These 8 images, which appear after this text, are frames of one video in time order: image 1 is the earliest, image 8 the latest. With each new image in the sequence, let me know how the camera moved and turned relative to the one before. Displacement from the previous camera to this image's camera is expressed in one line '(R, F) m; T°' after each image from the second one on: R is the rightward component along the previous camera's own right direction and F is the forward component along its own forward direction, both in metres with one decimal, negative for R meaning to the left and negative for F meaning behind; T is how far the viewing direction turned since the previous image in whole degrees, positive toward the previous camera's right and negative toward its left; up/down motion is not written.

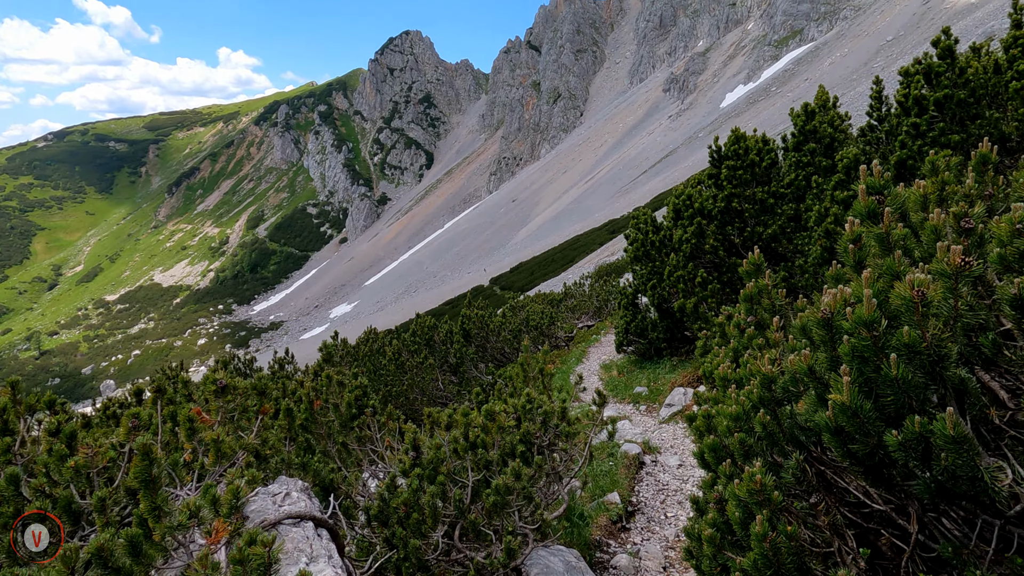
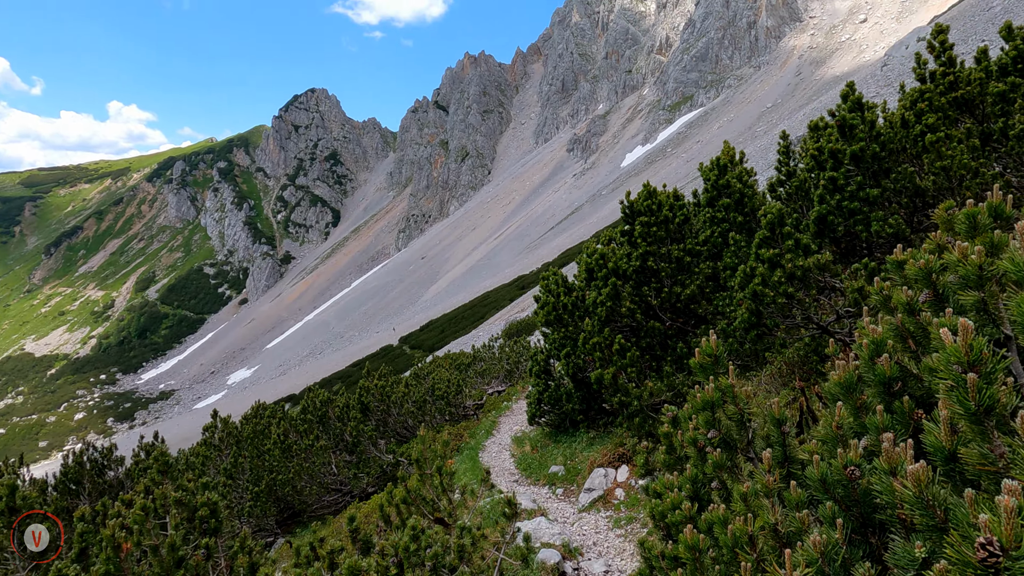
(+0.4, +1.9) m; +8°
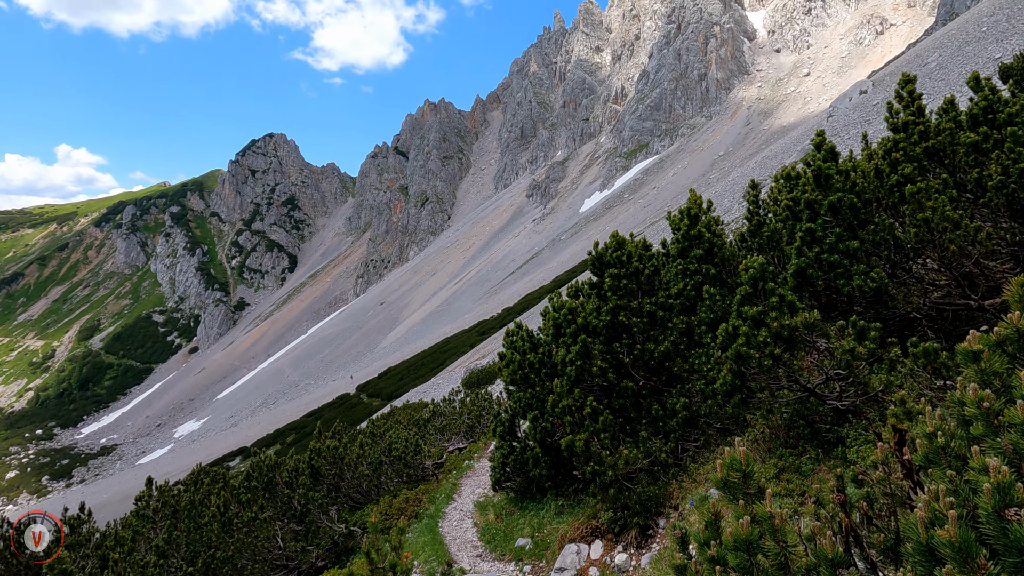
(0.0, +1.1) m; +4°
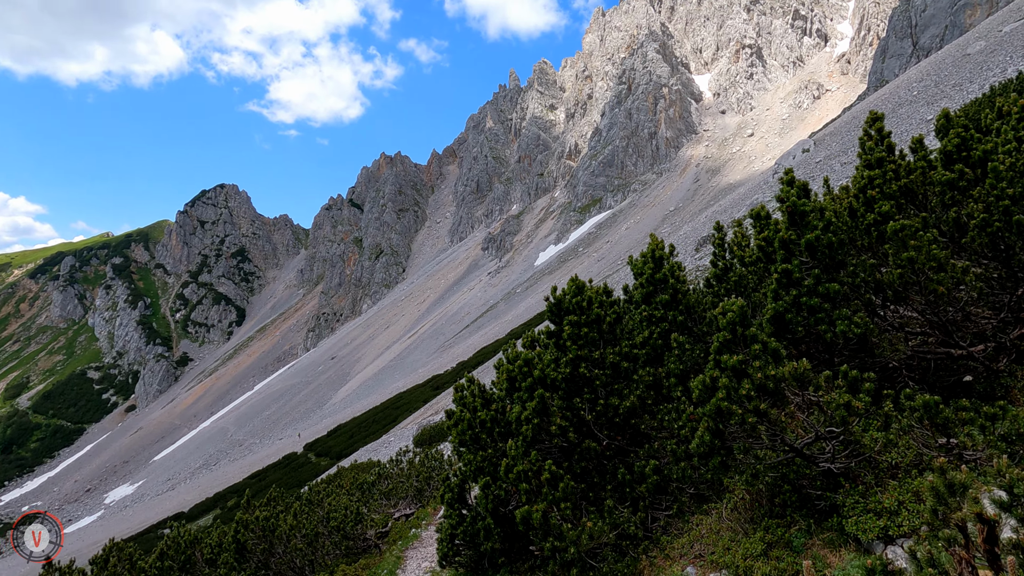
(+0.1, +1.5) m; +4°
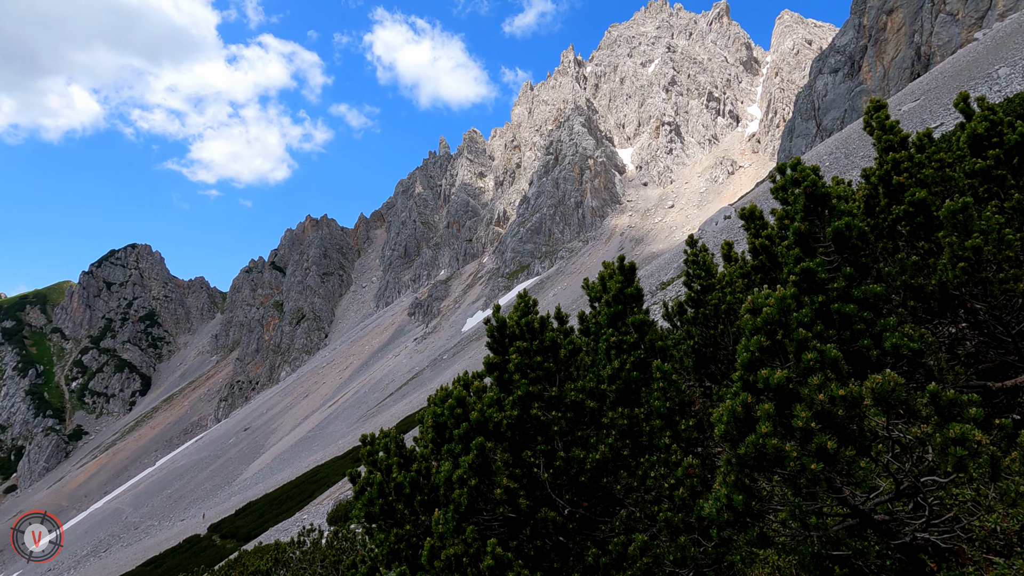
(0.0, +3.4) m; +6°
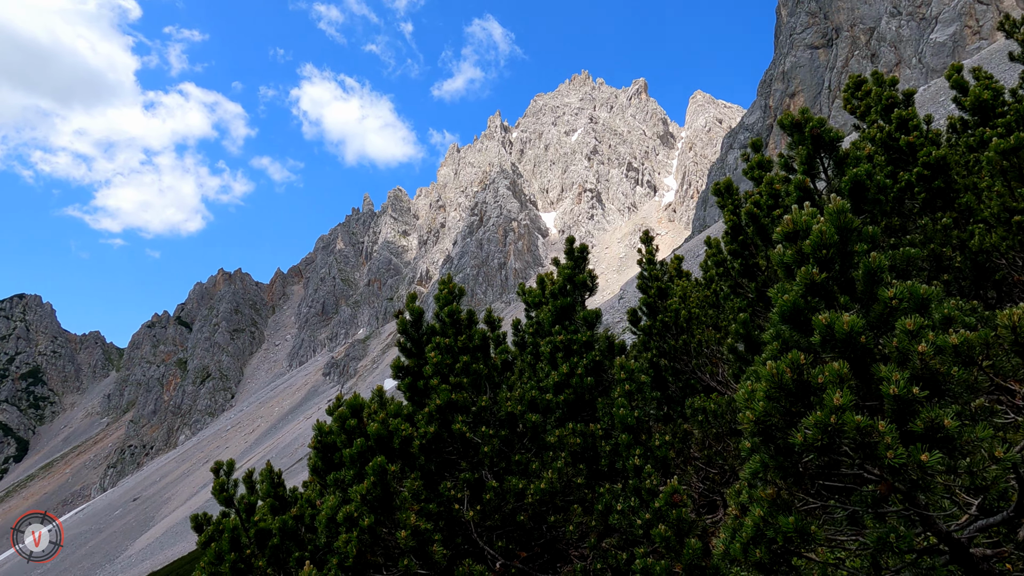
(0.0, +2.5) m; +7°
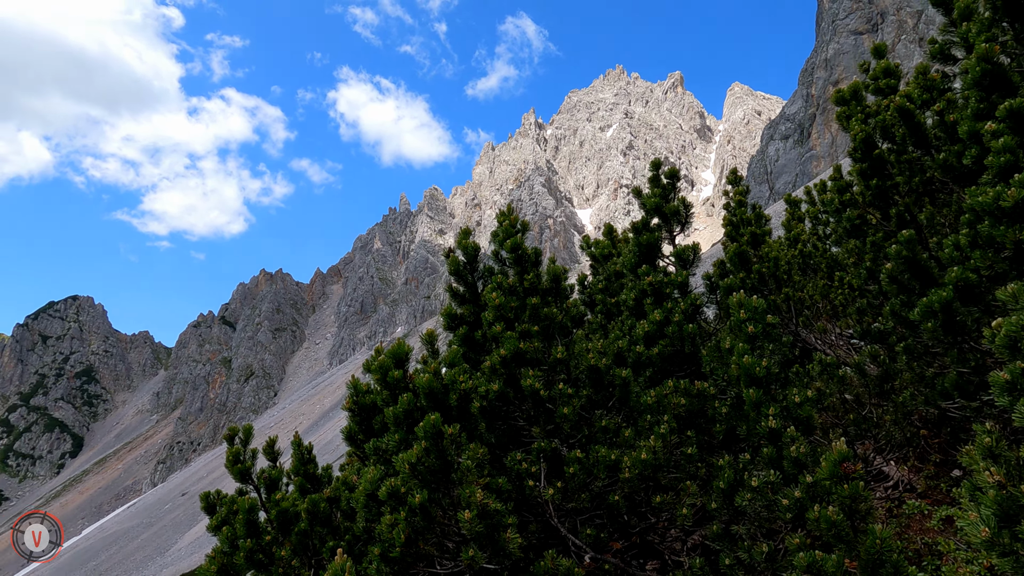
(-0.4, +1.6) m; -3°
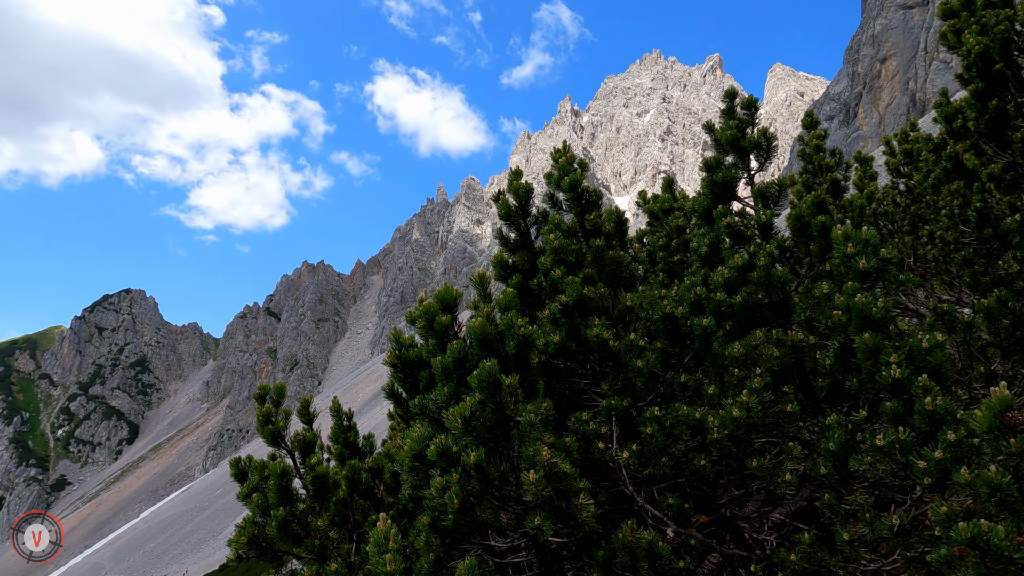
(-0.2, +0.7) m; -3°
